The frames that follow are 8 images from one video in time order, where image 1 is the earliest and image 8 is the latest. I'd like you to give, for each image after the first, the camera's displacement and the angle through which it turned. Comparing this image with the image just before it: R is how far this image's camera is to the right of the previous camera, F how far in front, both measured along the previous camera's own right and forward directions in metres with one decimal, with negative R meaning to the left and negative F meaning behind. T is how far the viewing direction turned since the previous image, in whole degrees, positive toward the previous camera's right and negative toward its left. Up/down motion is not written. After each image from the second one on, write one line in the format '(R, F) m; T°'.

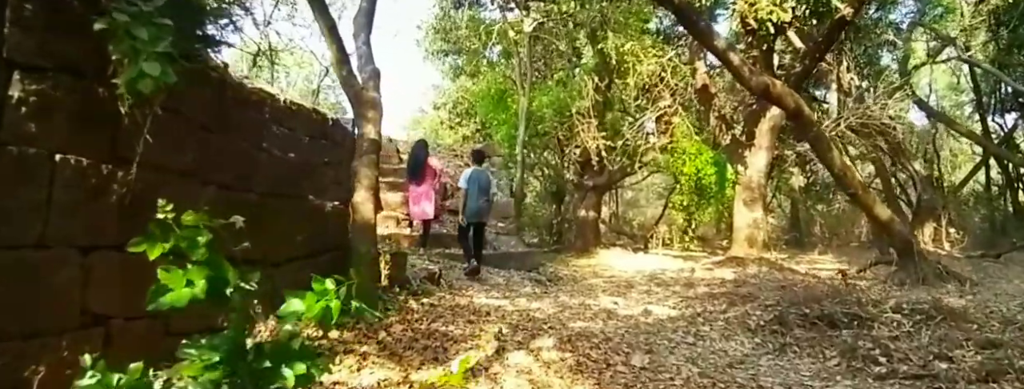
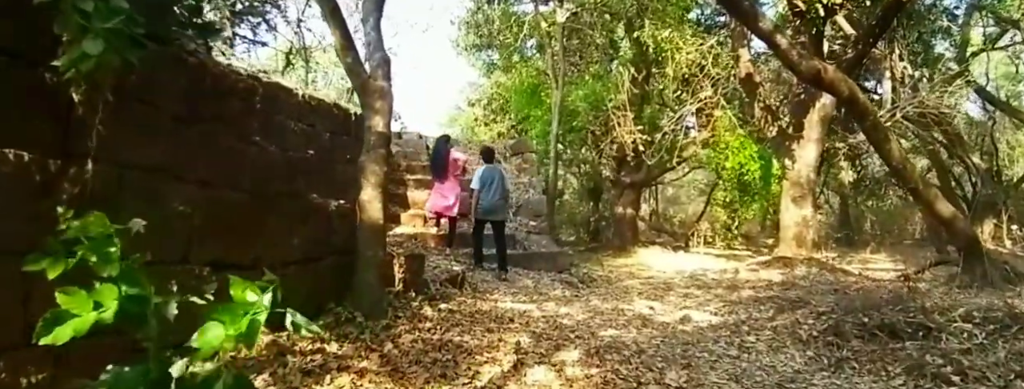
(+0.1, +0.4) m; -4°
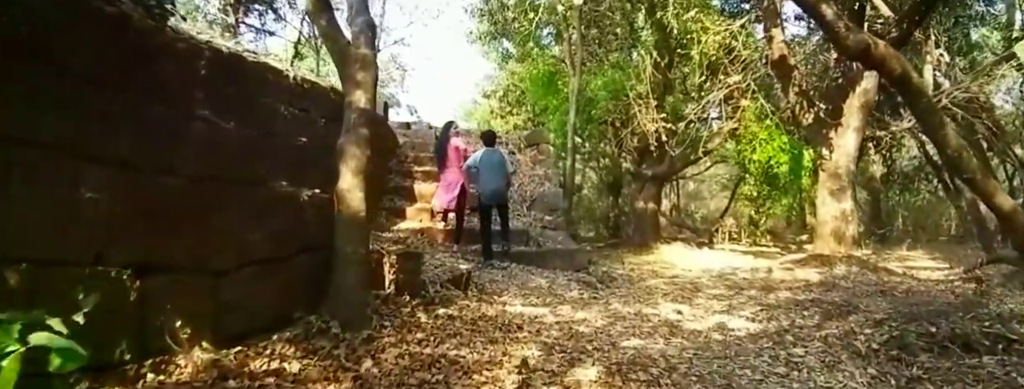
(+0.1, +0.6) m; -2°
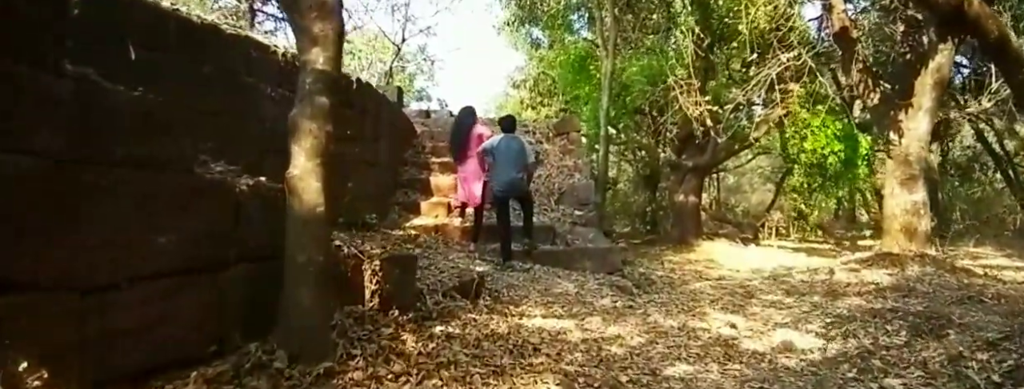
(+0.1, +0.9) m; -3°
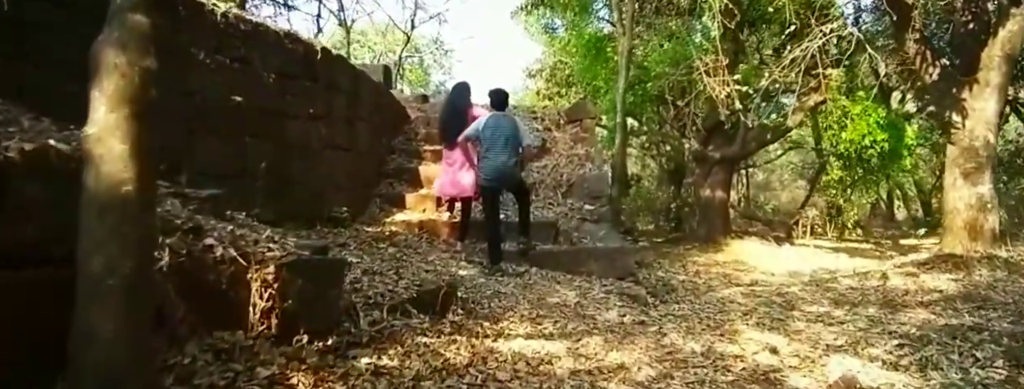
(+0.3, +1.0) m; -2°
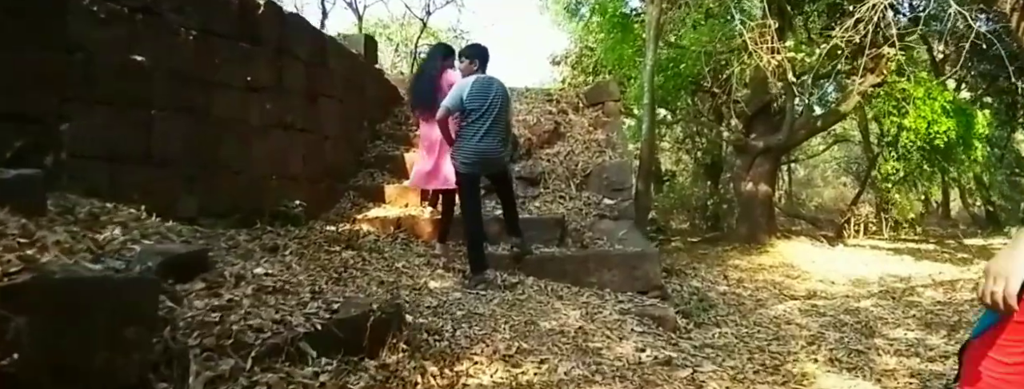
(+0.3, +1.2) m; -3°
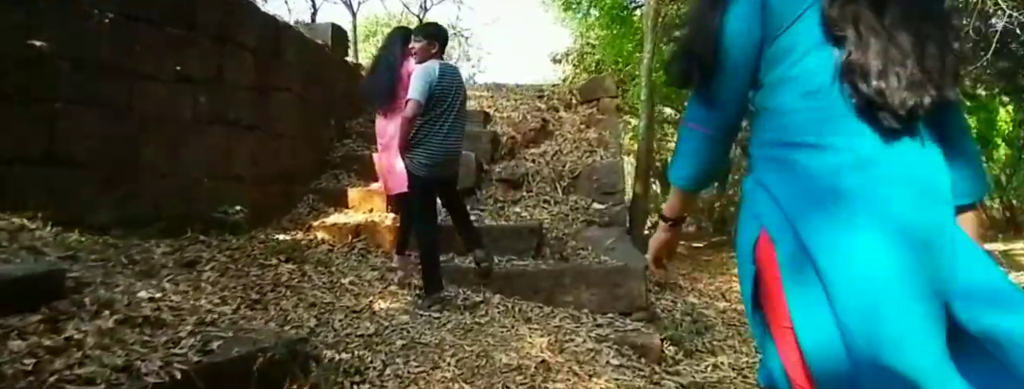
(+0.3, +0.5) m; -1°
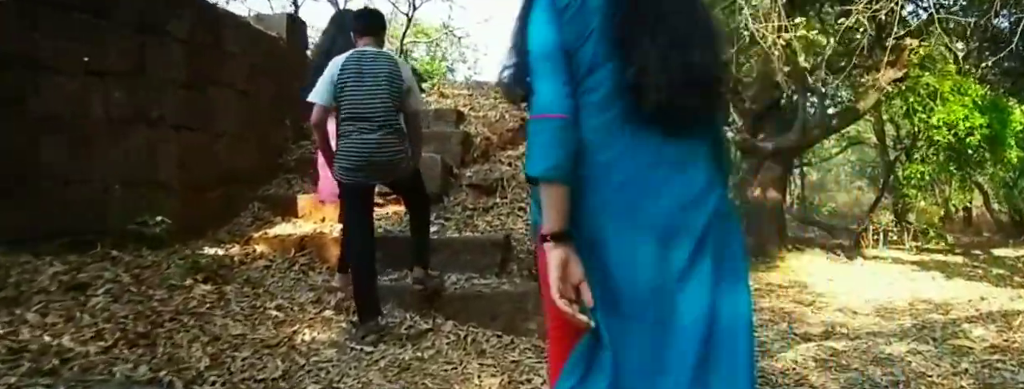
(+0.2, +0.5) m; 0°
